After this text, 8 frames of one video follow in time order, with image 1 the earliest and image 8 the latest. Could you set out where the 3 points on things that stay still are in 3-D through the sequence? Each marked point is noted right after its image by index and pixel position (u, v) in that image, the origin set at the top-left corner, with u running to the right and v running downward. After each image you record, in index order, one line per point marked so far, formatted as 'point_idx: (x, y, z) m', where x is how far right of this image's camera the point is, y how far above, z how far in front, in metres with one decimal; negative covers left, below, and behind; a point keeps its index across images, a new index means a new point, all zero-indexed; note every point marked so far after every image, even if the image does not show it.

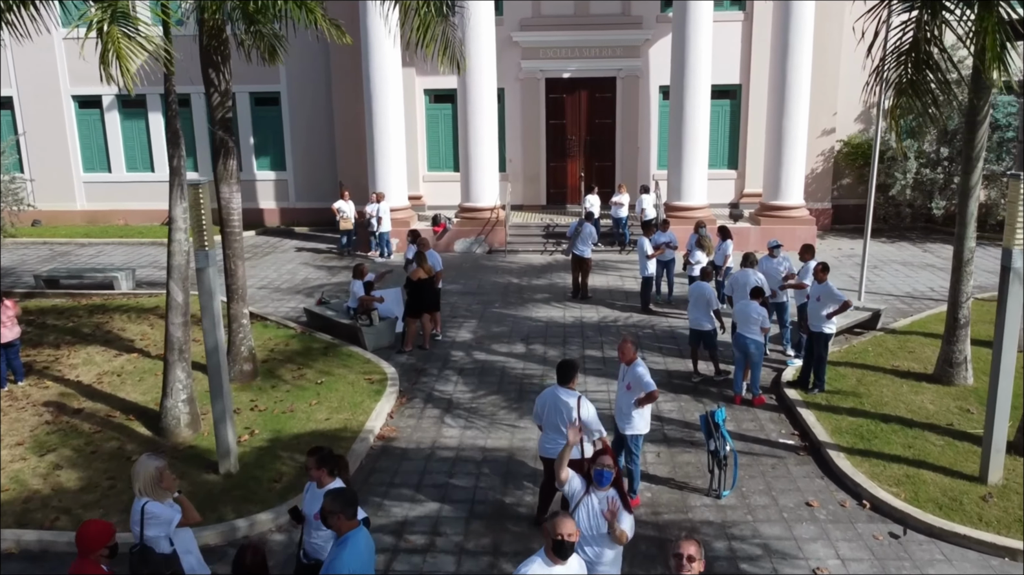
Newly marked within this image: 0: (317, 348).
0: (-3.1, -1.0, +11.6) m
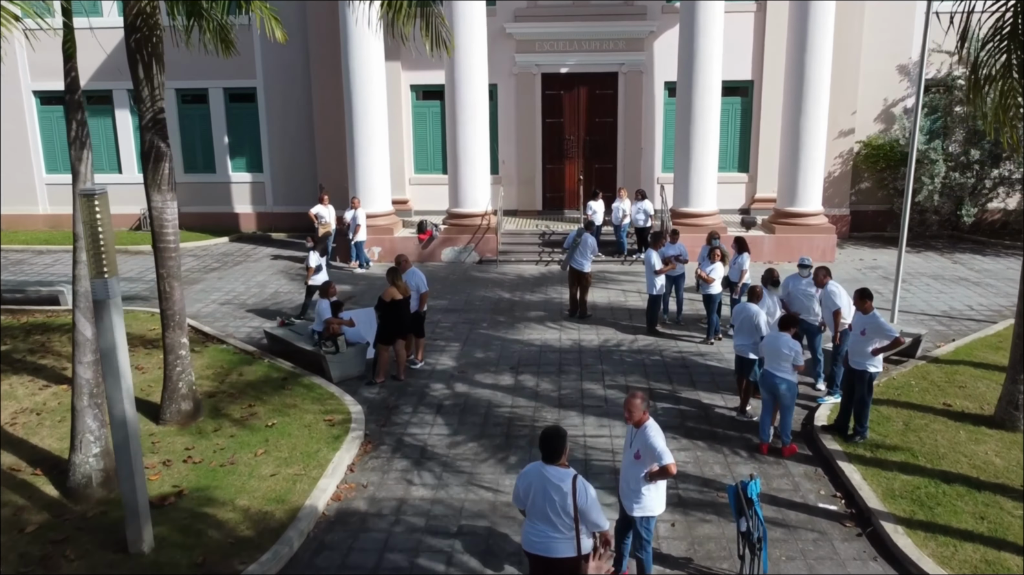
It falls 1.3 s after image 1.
0: (-3.2, -1.2, +10.1) m
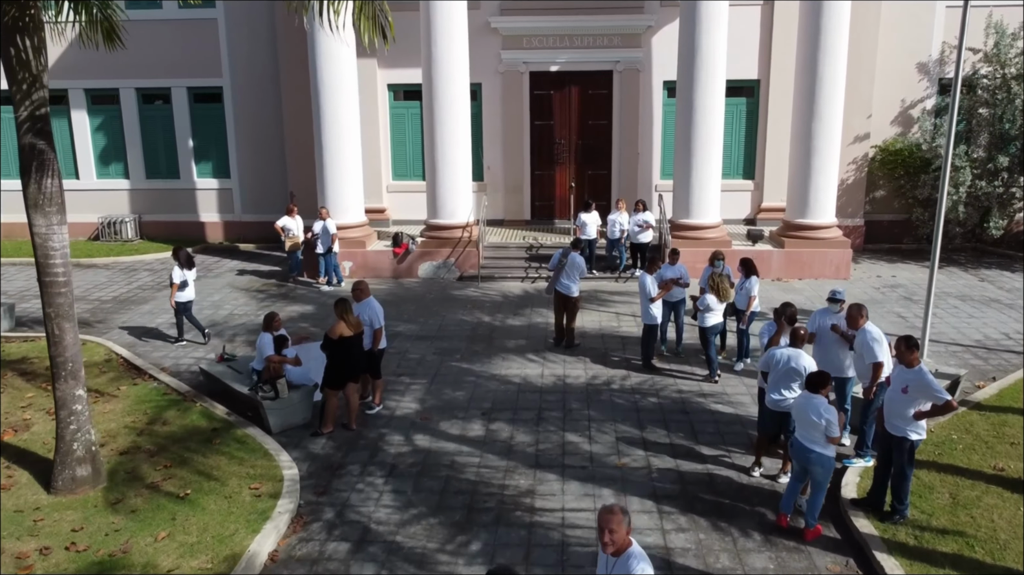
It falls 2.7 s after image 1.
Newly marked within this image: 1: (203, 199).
0: (-3.6, -1.6, +8.6) m
1: (-8.0, +2.3, +19.3) m
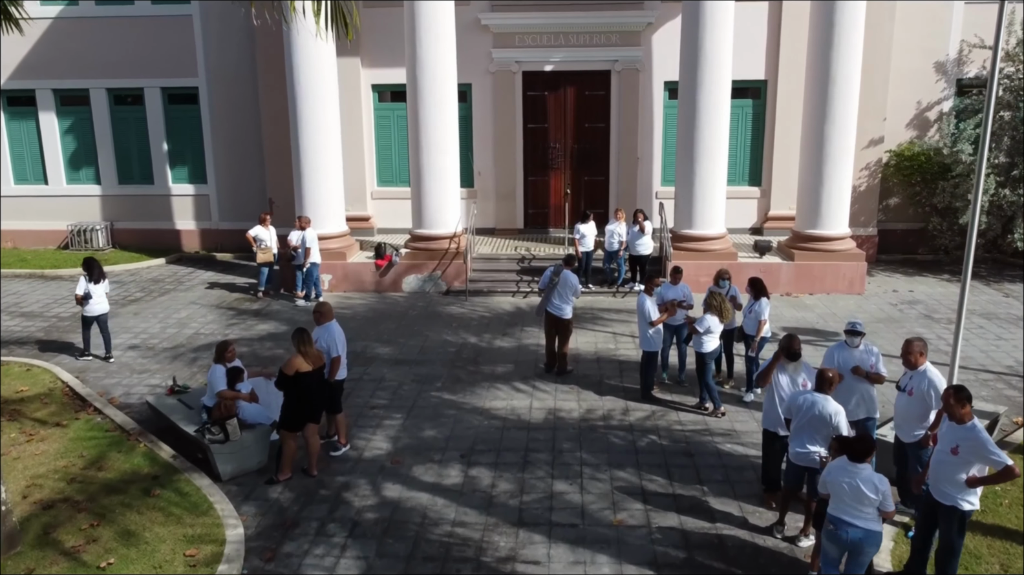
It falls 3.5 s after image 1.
0: (-3.8, -1.9, +7.6) m
1: (-8.2, +2.0, +18.3) m
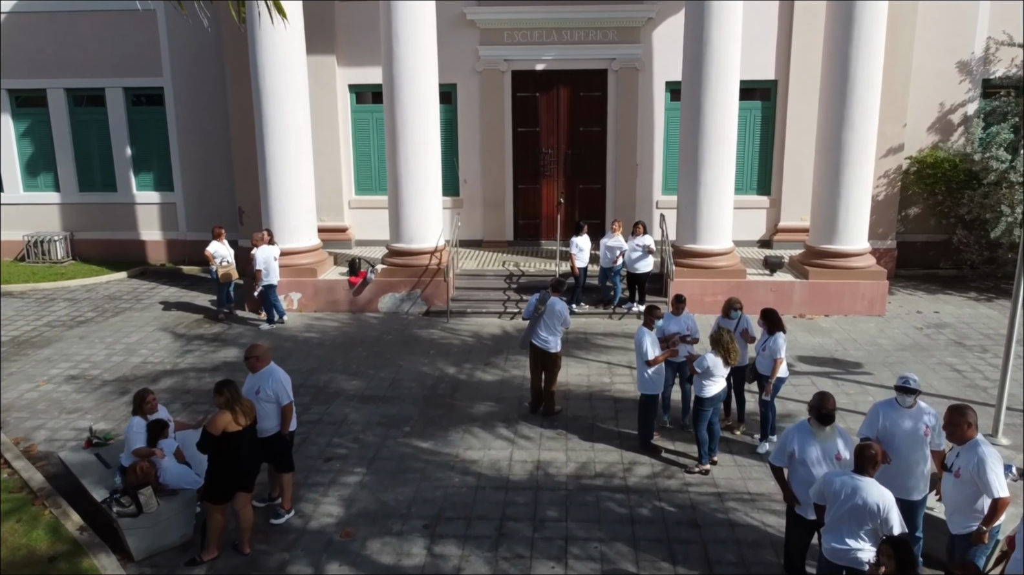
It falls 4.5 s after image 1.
0: (-4.0, -2.3, +6.3) m
1: (-8.4, +1.7, +17.0) m
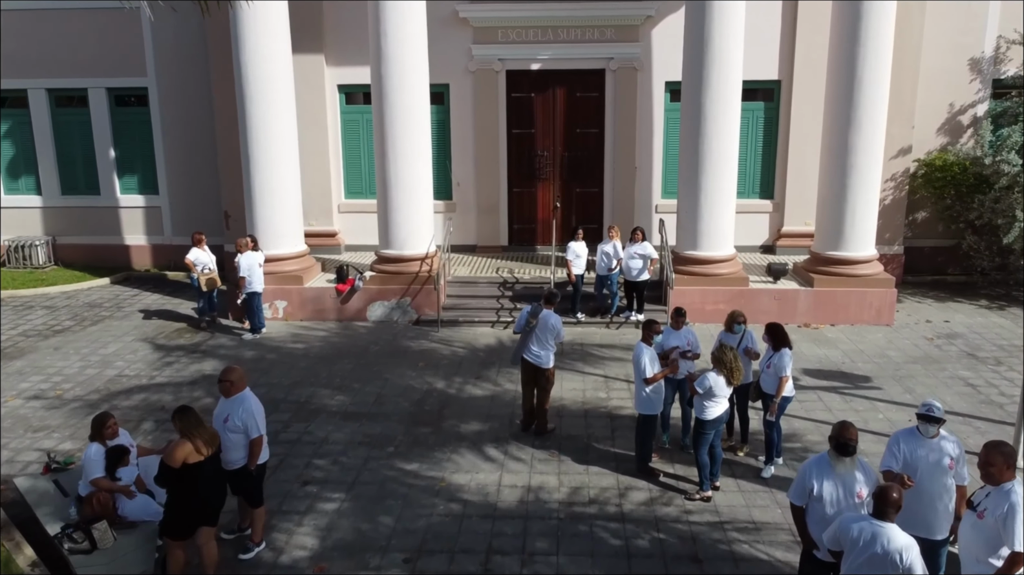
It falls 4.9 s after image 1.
0: (-4.1, -2.4, +5.8) m
1: (-8.6, +1.5, +16.5) m
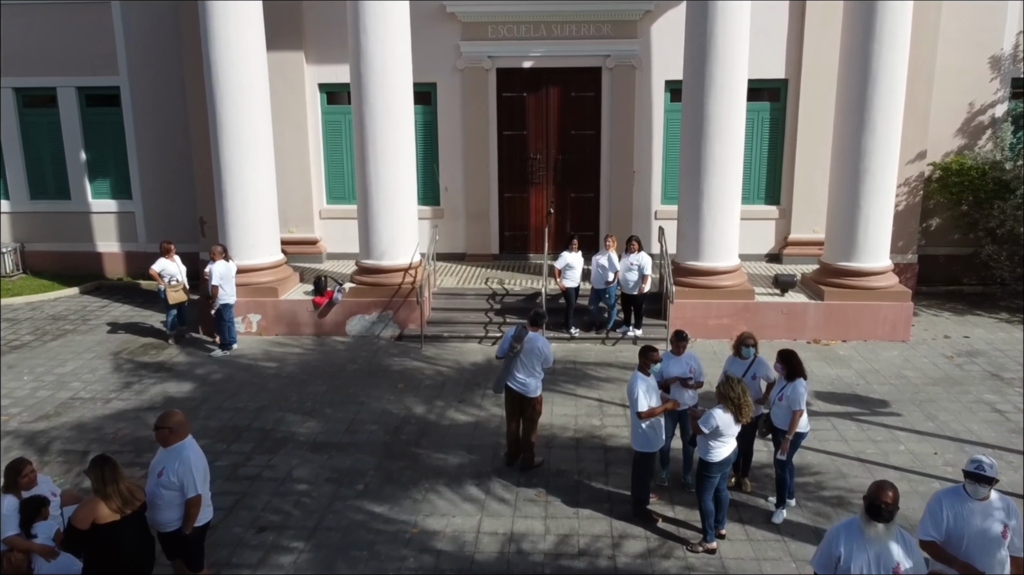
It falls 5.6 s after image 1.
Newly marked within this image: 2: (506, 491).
0: (-4.3, -2.6, +5.0) m
1: (-8.7, +1.3, +15.7) m
2: (-0.1, -2.0, +7.5) m
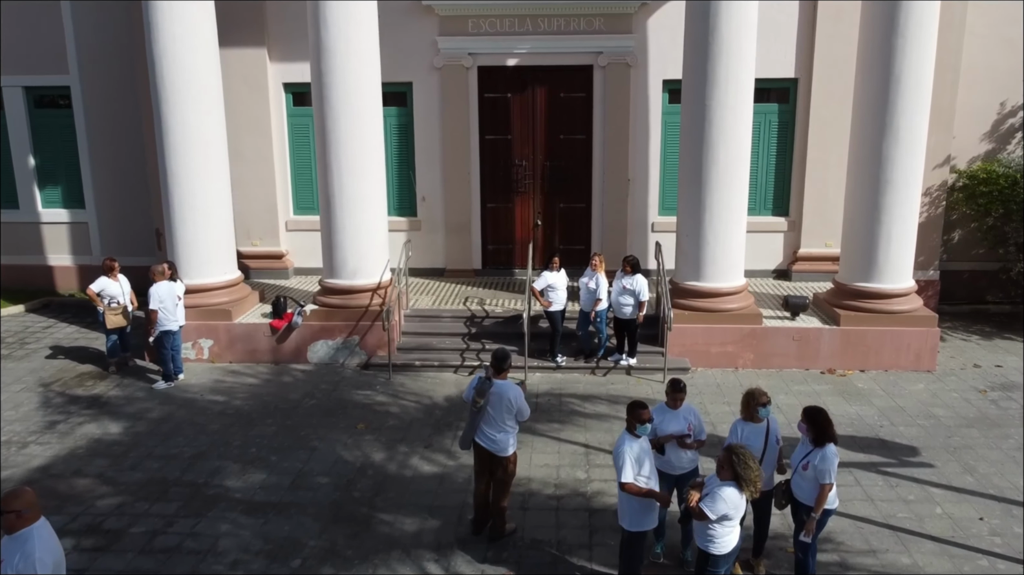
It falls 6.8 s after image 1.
0: (-4.6, -2.9, +3.8) m
1: (-9.0, +1.0, +14.5) m
2: (-0.4, -2.4, +6.2) m
